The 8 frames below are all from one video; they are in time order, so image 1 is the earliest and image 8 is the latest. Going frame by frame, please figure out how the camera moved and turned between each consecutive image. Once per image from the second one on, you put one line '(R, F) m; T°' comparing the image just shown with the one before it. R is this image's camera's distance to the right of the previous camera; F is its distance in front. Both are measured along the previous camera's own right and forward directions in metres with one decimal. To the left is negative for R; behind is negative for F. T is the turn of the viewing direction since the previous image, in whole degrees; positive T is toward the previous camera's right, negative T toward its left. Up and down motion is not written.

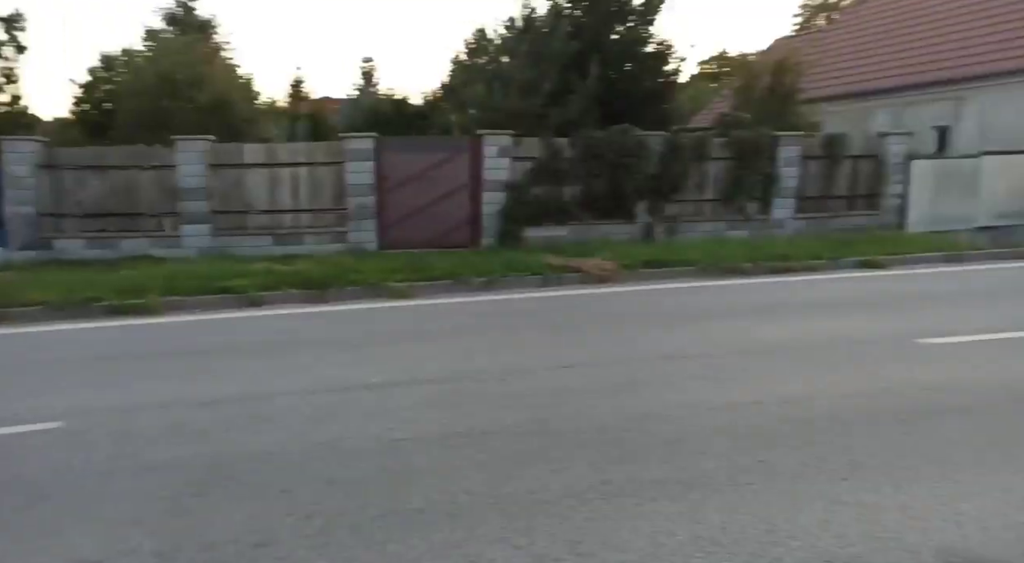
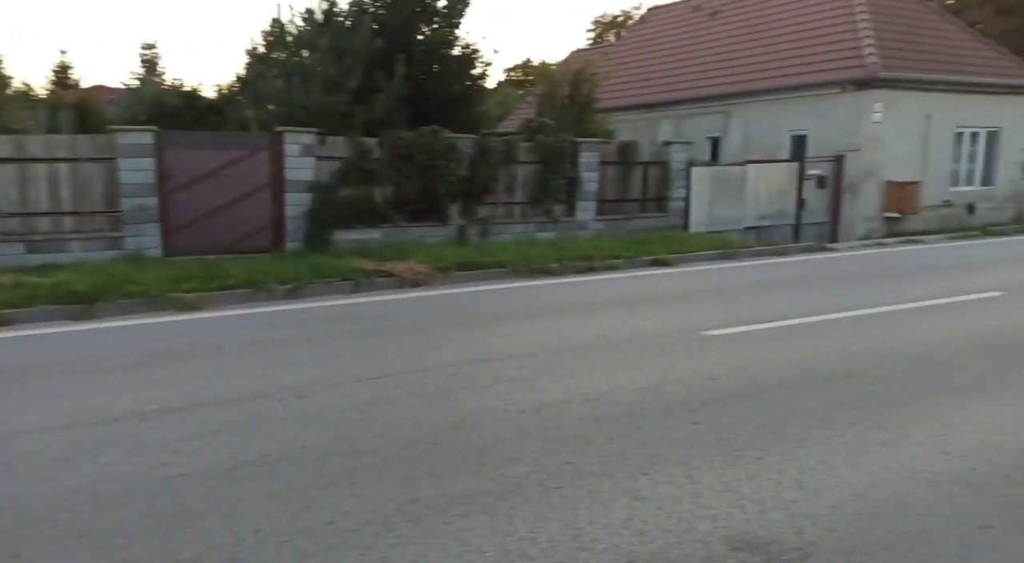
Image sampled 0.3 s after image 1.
(0.0, +0.1) m; +14°
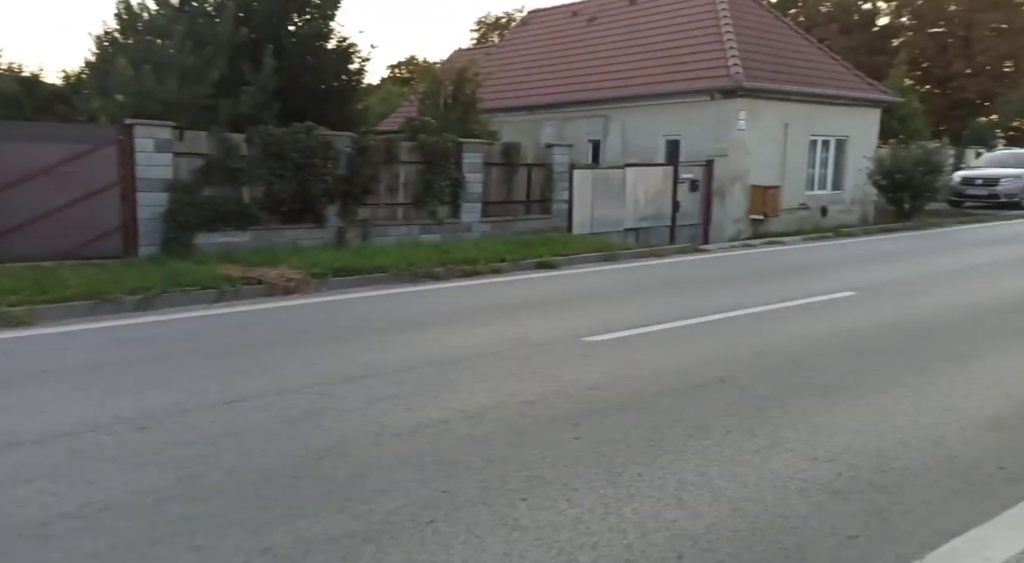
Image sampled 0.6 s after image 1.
(0.0, +0.1) m; +8°
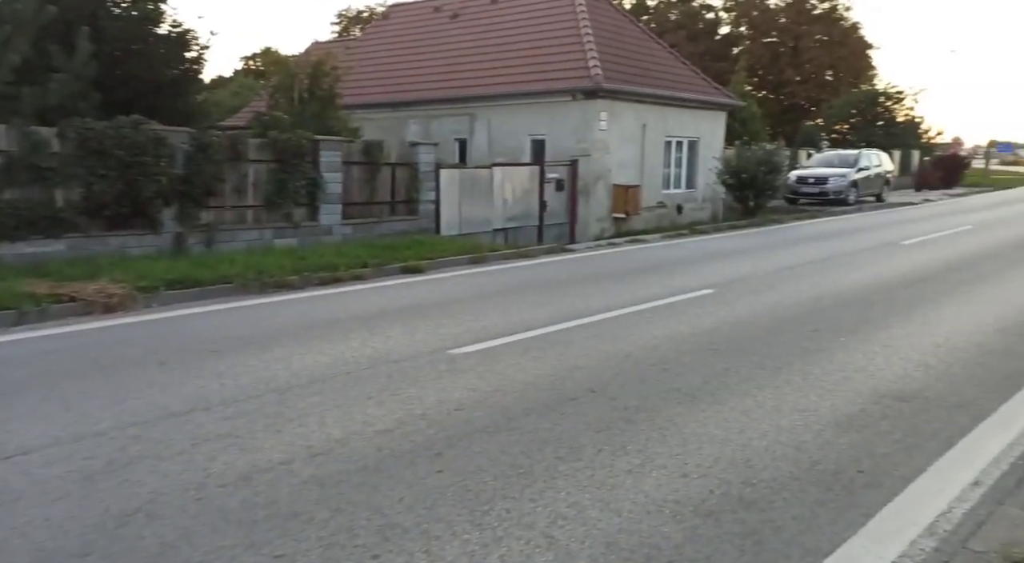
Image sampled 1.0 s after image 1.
(+0.1, +0.3) m; +10°
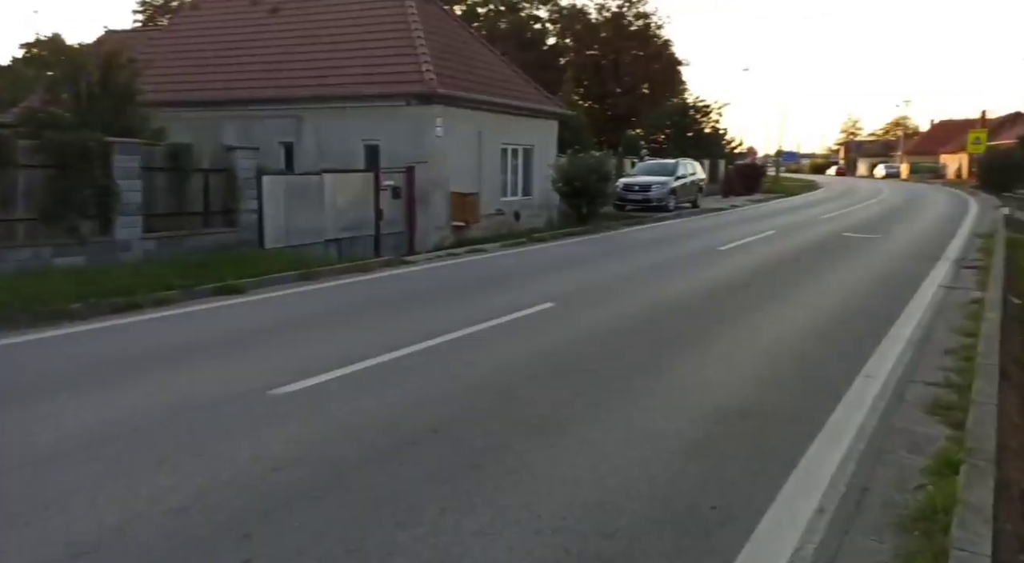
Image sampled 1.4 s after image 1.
(0.0, +0.4) m; +12°
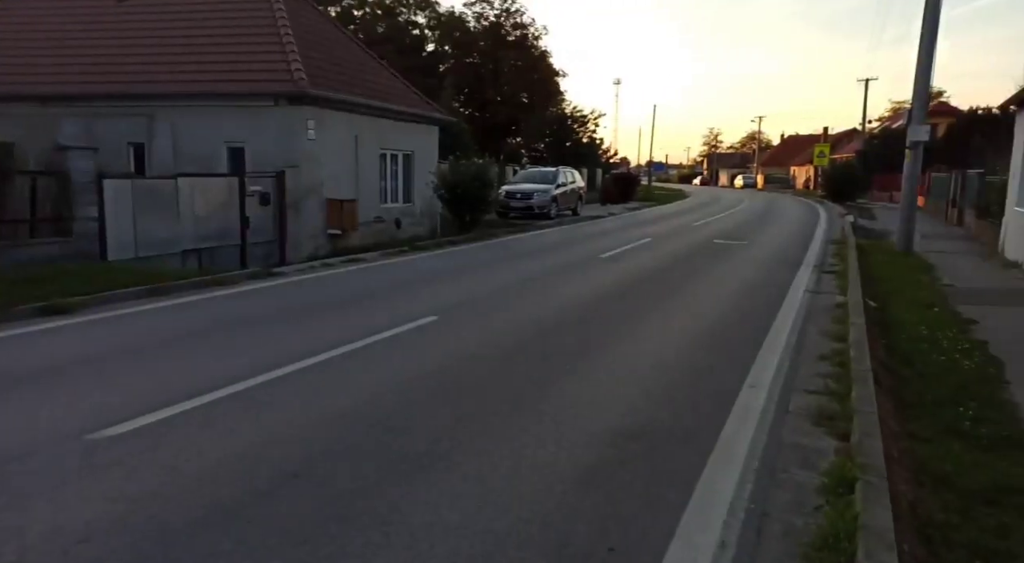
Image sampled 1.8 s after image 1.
(0.0, +0.4) m; +9°
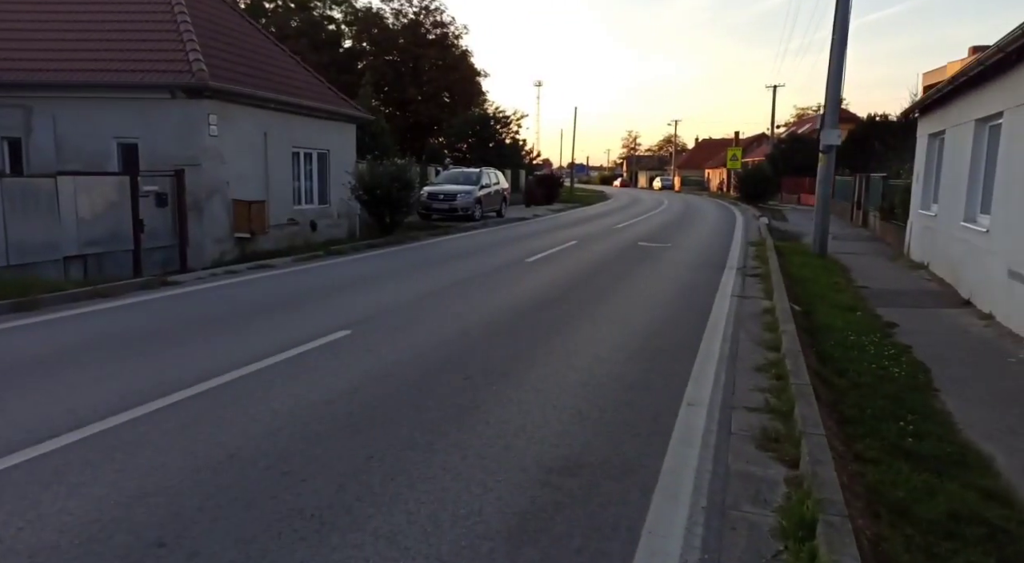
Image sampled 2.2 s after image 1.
(0.0, +0.5) m; +6°
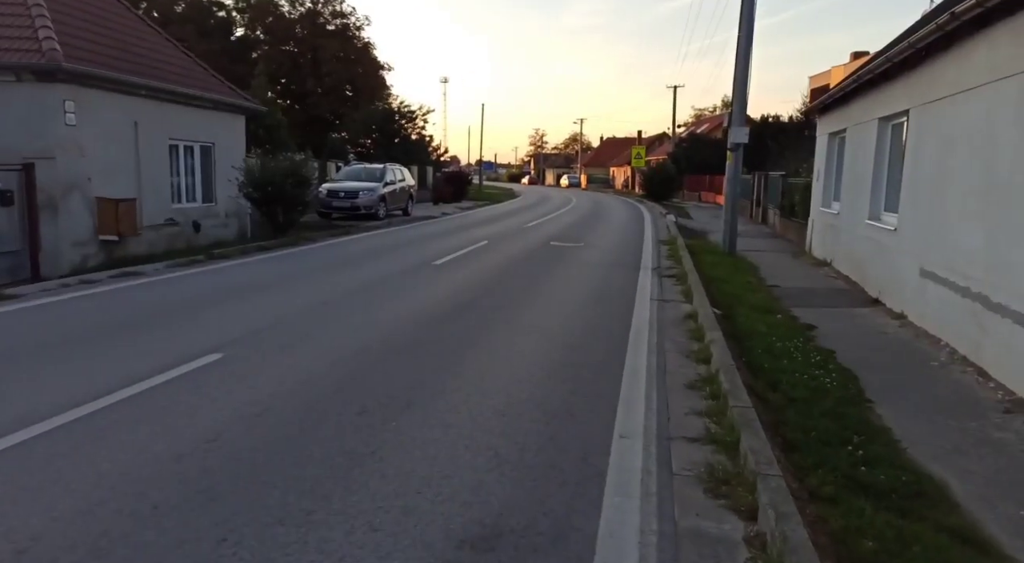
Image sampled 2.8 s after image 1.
(0.0, +0.9) m; +7°
